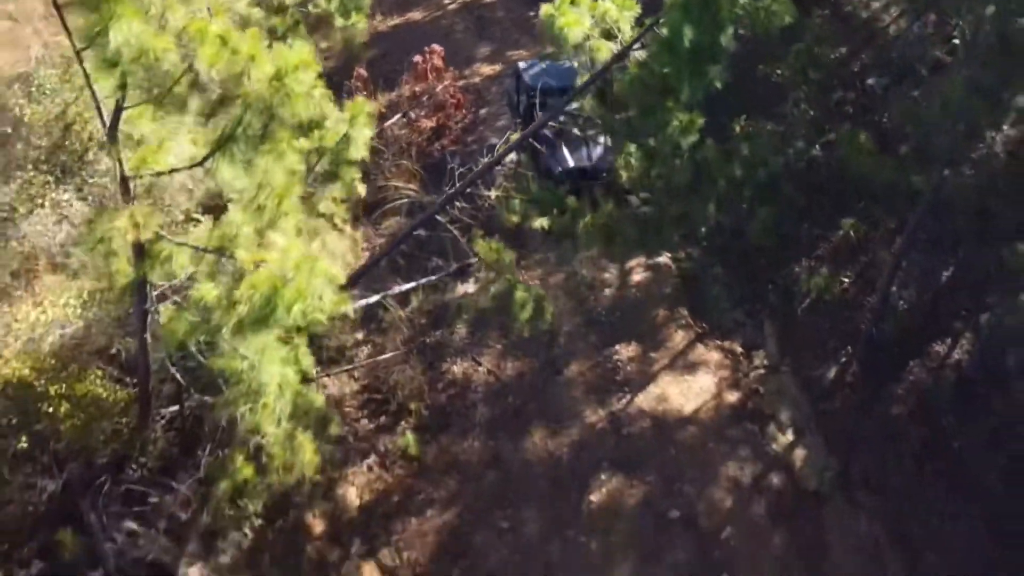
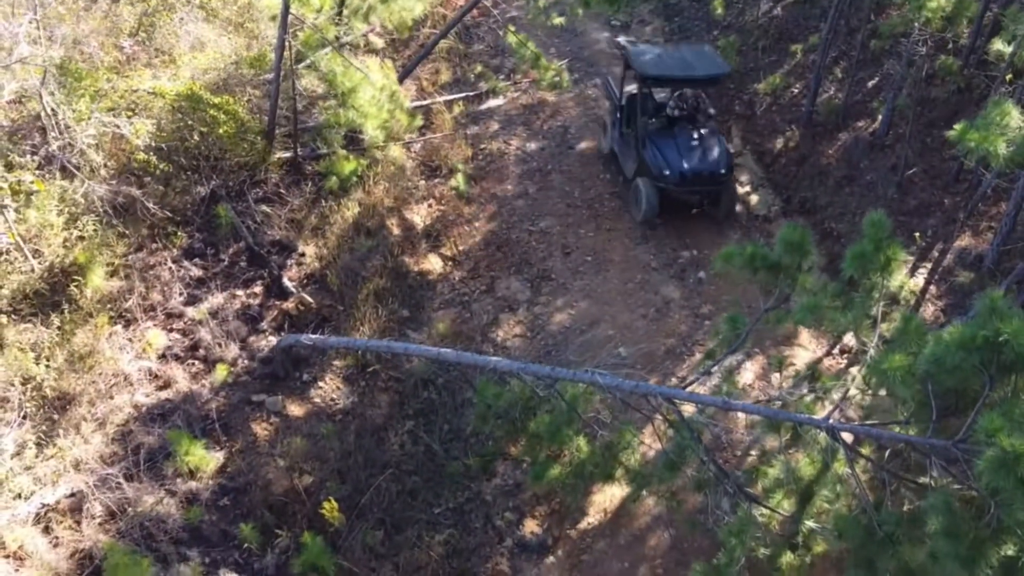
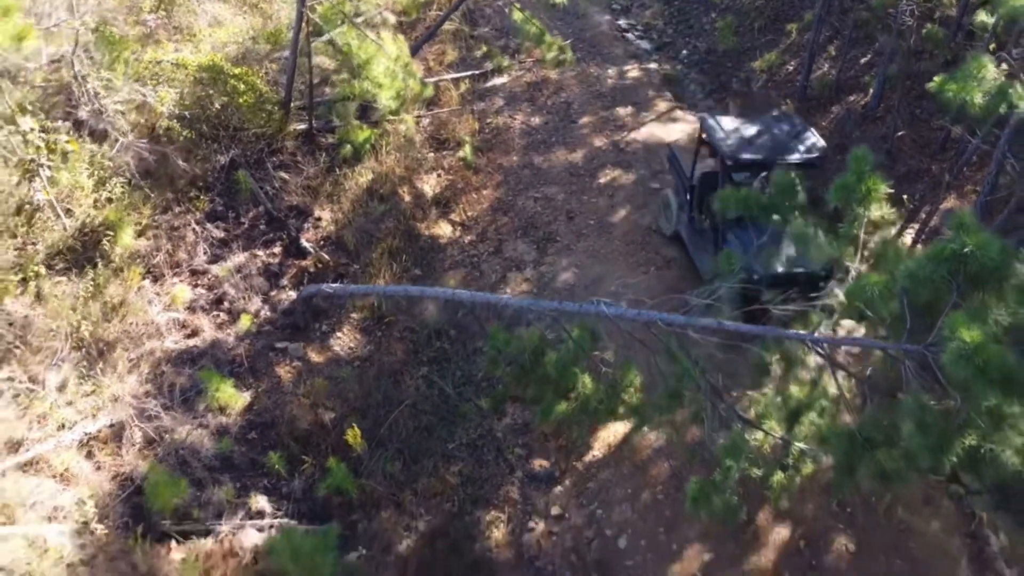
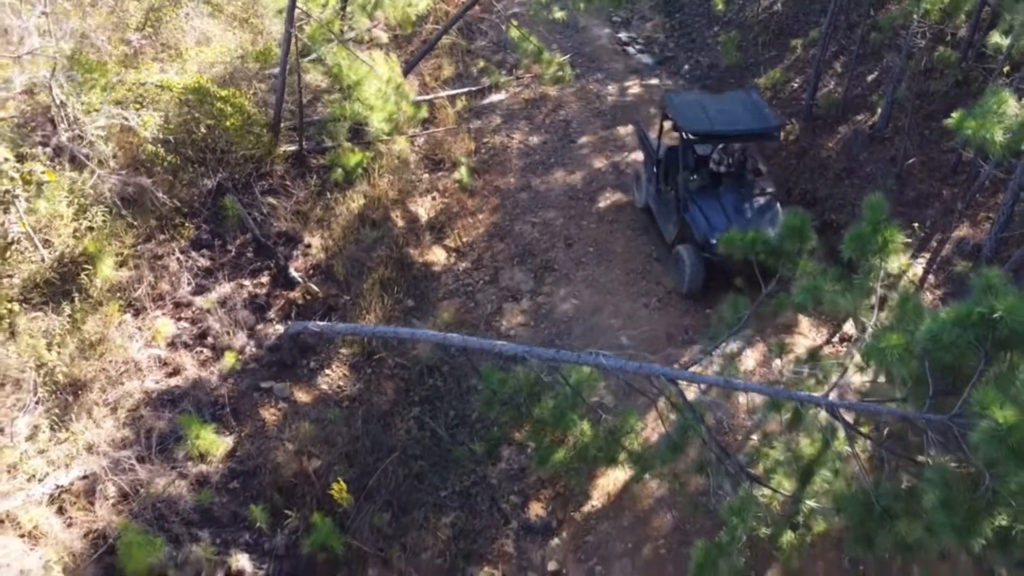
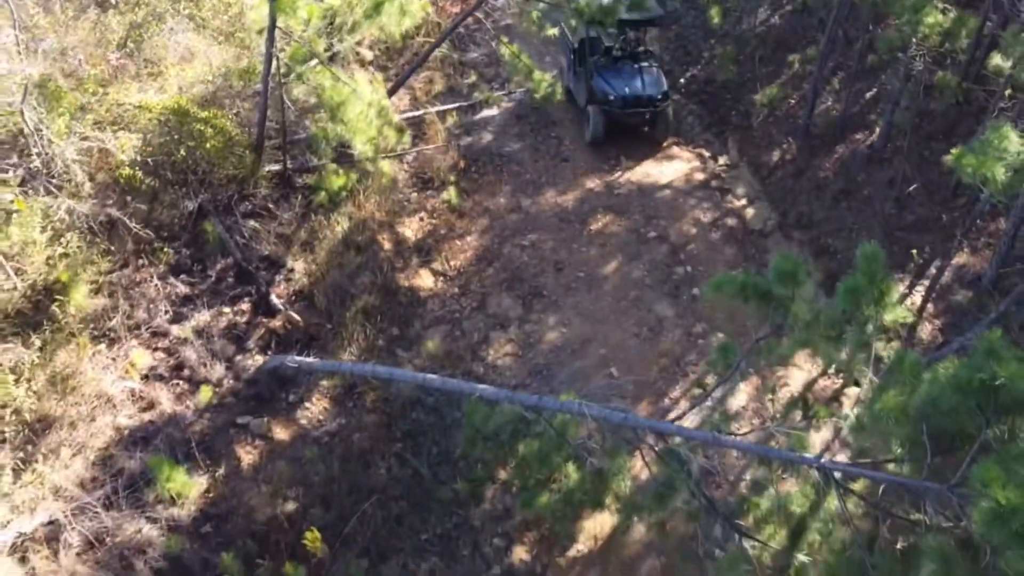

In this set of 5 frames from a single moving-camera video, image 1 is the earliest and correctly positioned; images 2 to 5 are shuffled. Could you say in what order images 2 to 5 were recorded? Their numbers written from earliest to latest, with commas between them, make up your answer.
5, 2, 4, 3
